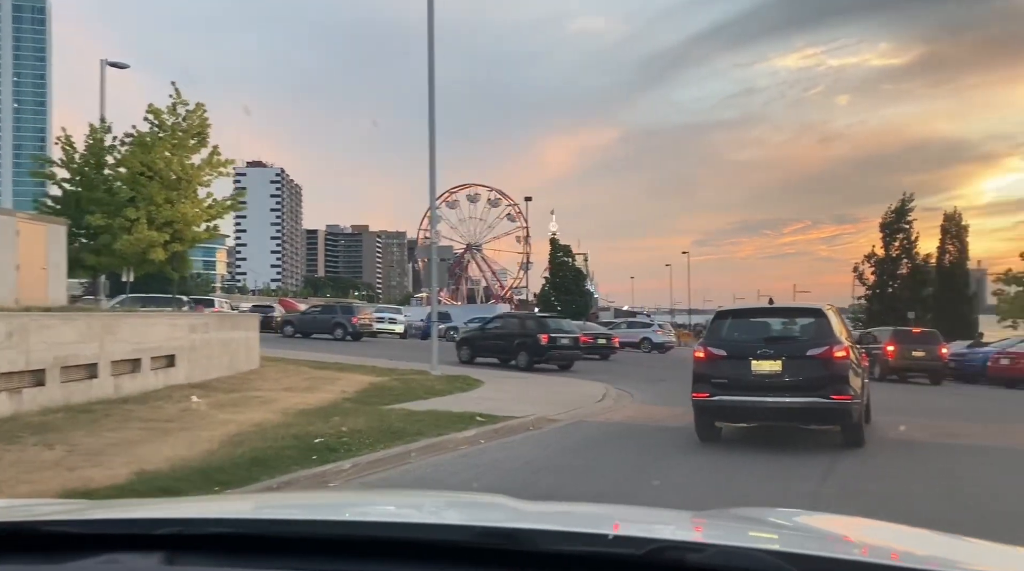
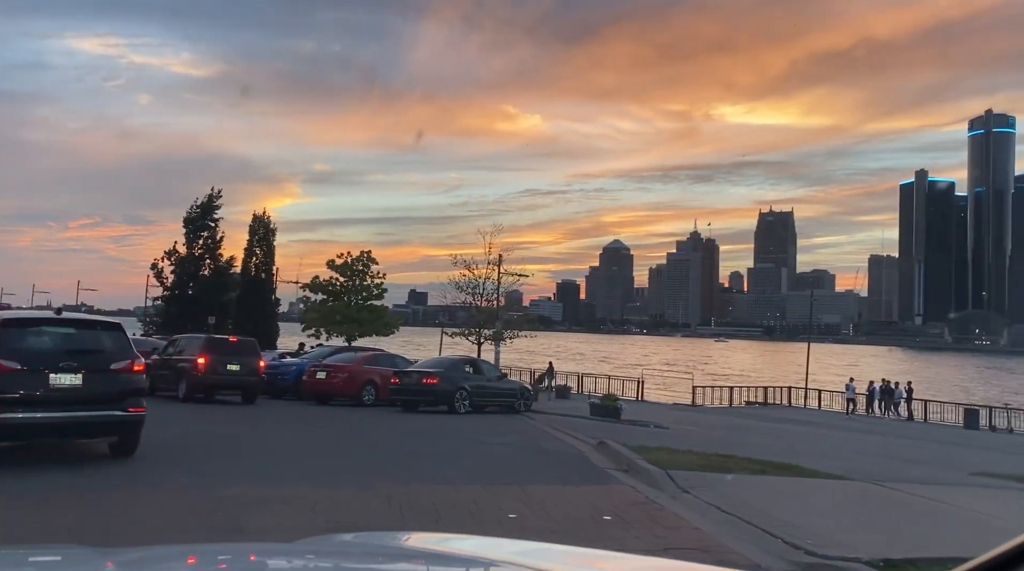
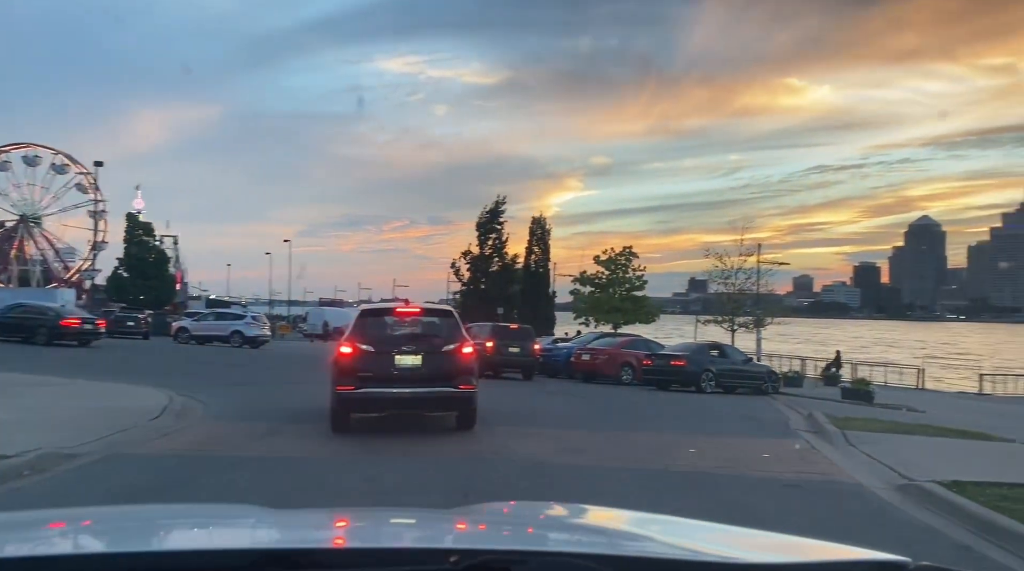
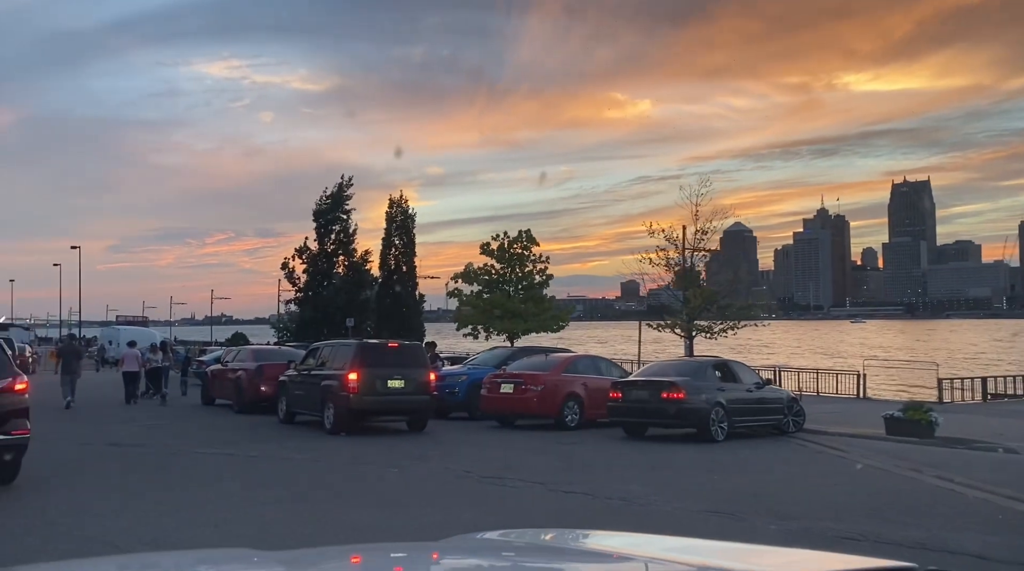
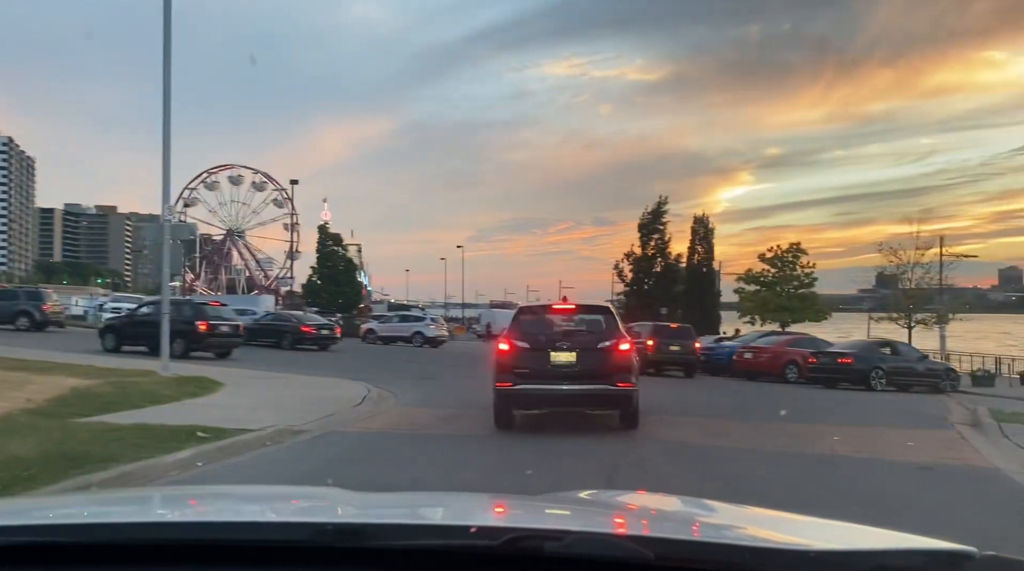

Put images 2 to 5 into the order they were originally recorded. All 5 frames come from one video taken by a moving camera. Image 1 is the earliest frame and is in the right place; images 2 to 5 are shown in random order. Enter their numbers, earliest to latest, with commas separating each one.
5, 3, 2, 4
